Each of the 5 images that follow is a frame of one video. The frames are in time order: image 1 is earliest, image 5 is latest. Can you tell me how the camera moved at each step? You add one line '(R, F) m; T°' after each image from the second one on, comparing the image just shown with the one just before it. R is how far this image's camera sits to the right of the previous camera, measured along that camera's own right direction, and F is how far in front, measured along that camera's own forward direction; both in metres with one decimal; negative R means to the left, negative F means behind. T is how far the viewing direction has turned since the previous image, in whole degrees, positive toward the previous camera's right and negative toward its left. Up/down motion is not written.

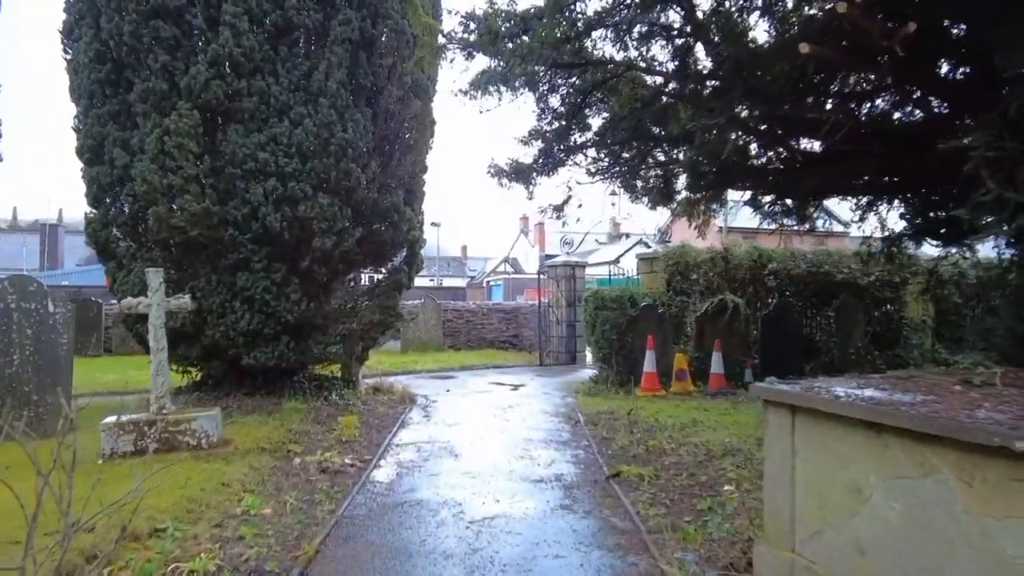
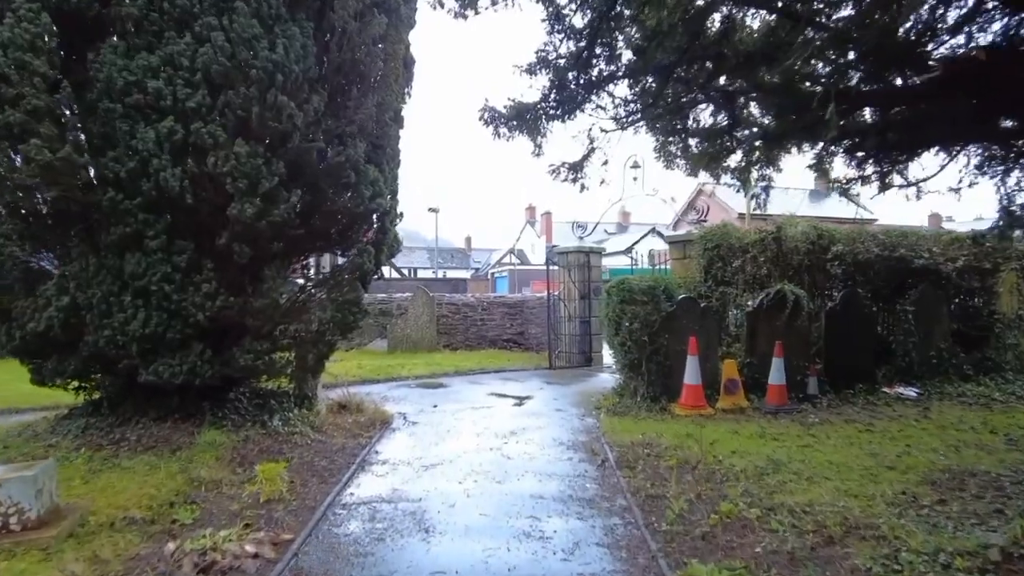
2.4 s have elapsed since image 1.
(0.0, +2.1) m; -1°
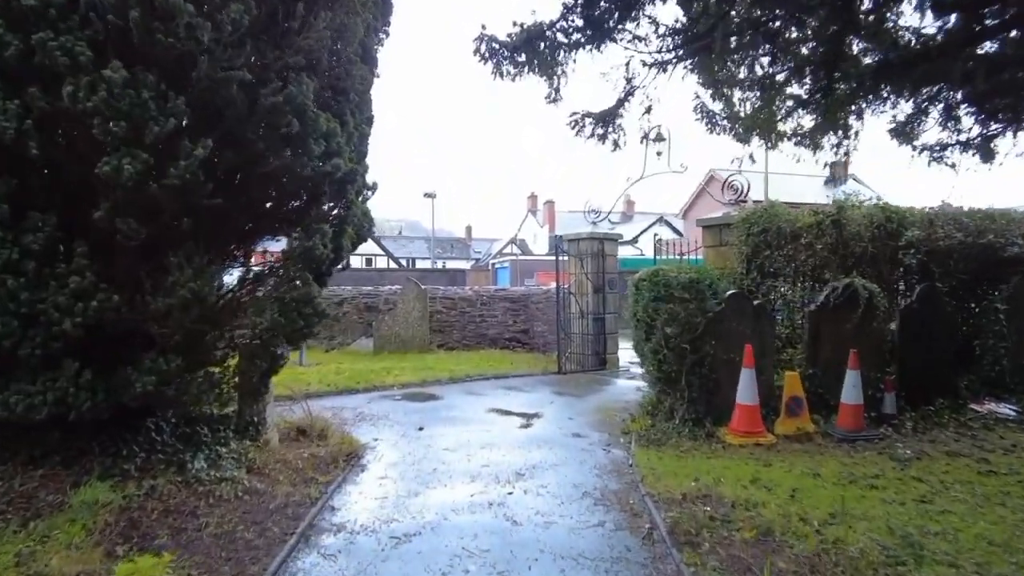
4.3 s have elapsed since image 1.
(0.0, +1.6) m; 0°
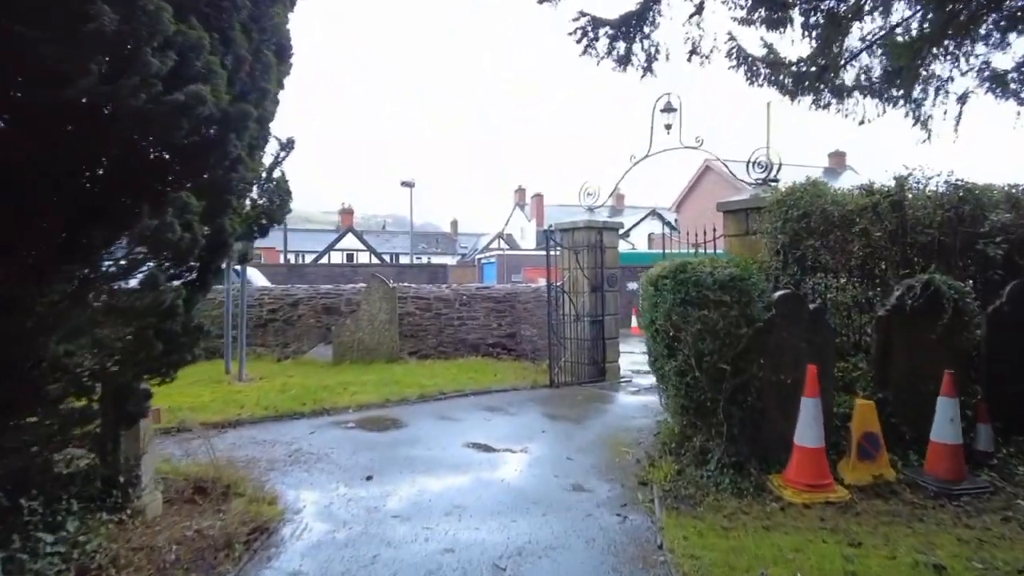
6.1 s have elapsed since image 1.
(+0.1, +1.6) m; +1°
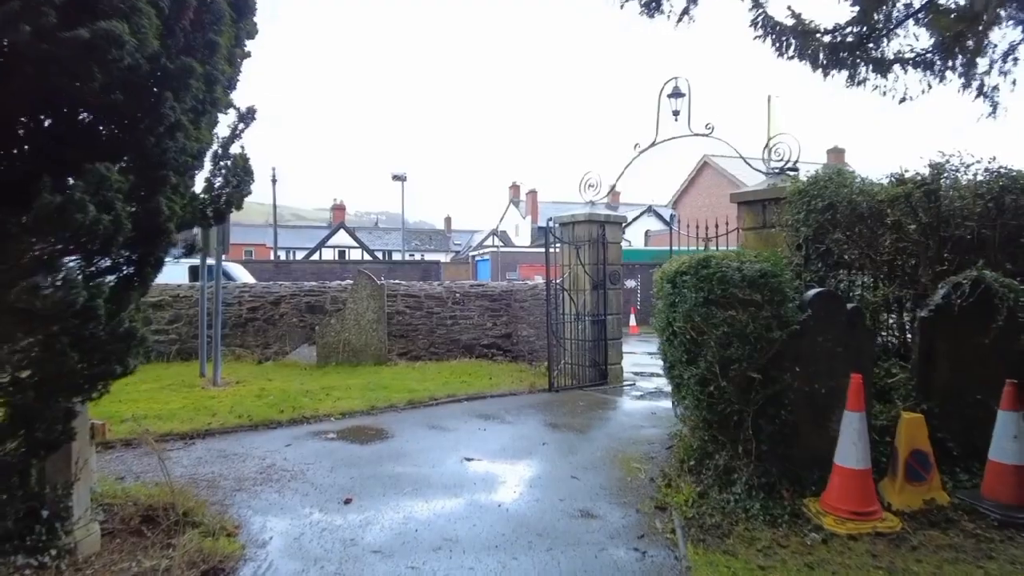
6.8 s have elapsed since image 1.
(0.0, +0.6) m; +1°
